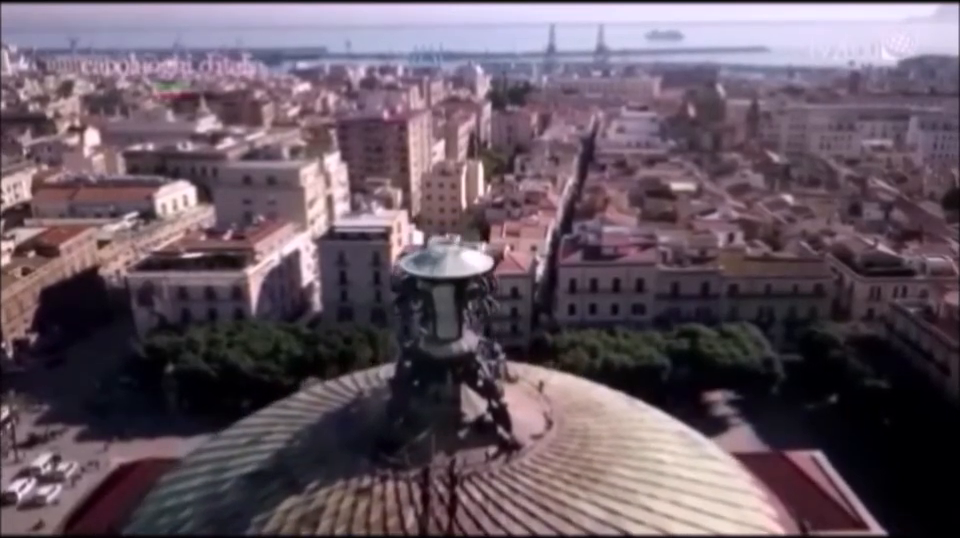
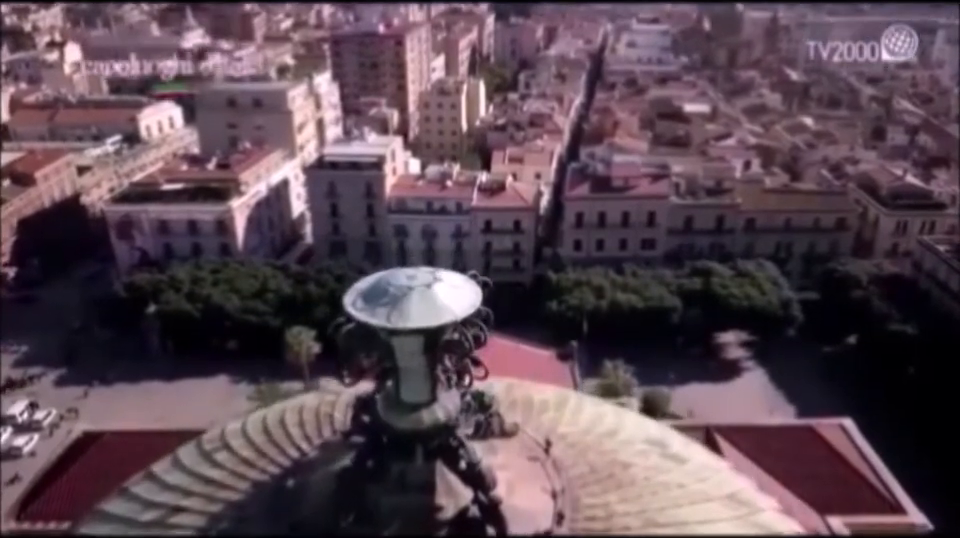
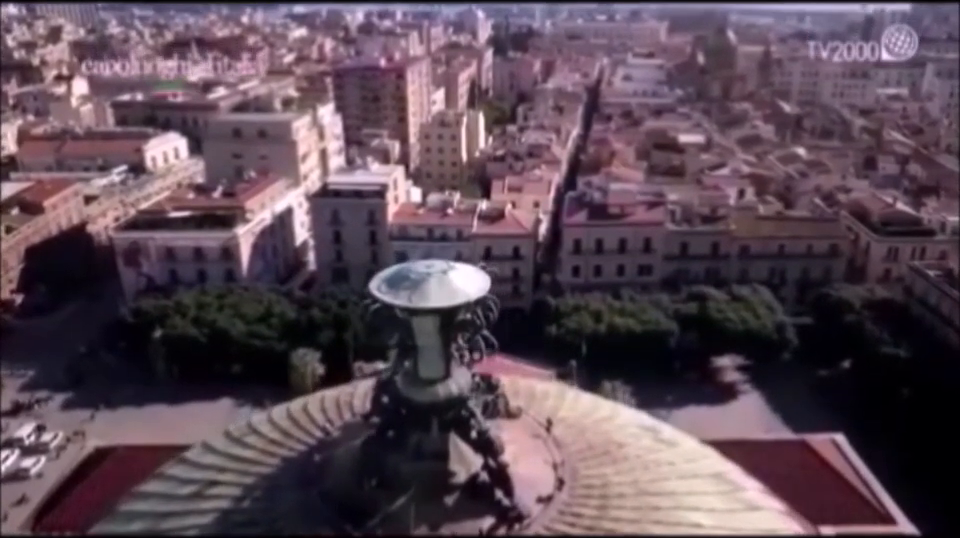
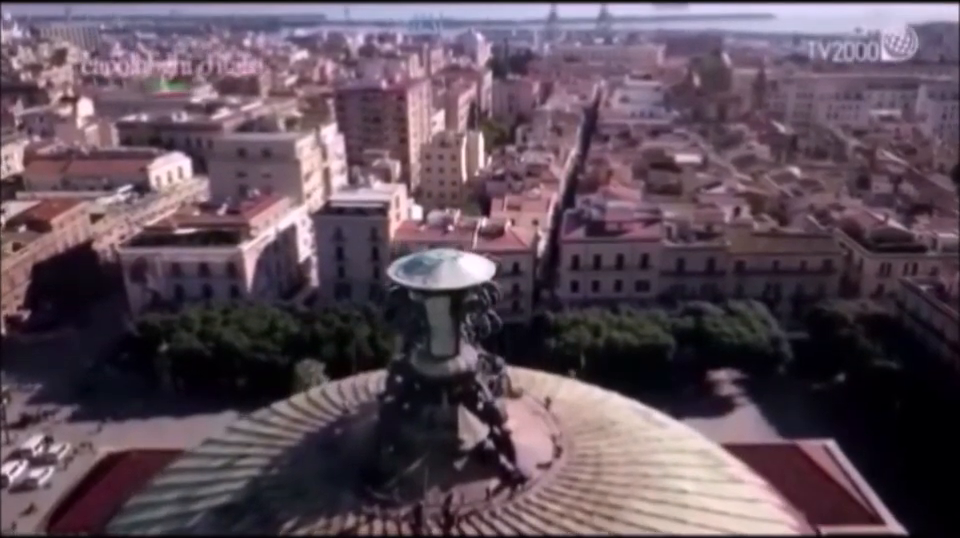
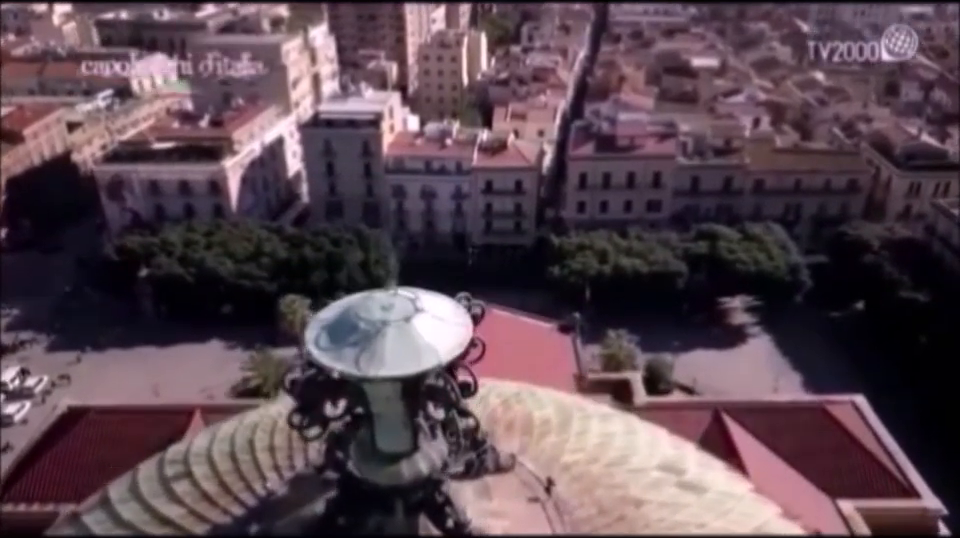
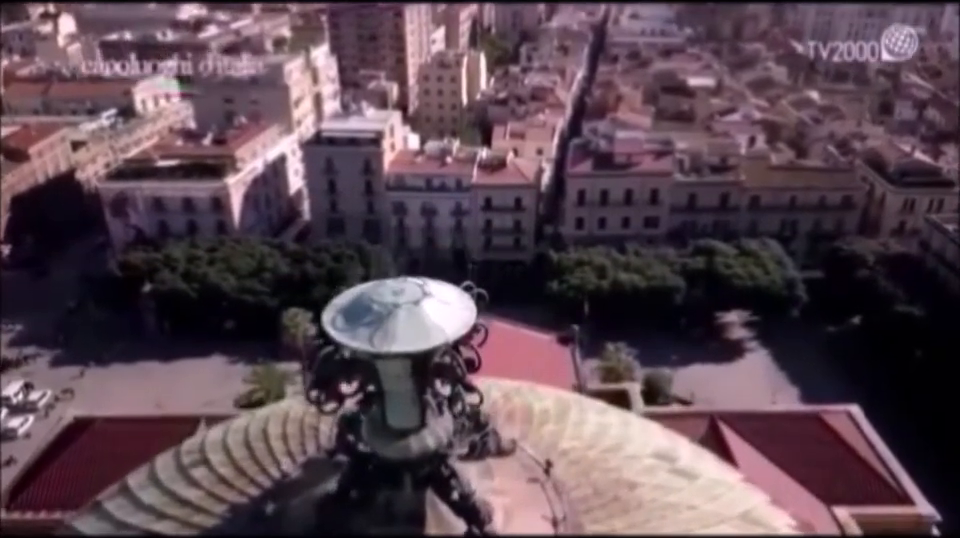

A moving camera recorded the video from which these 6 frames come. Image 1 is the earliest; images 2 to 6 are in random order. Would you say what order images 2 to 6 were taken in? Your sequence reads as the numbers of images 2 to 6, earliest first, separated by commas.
4, 3, 2, 6, 5
